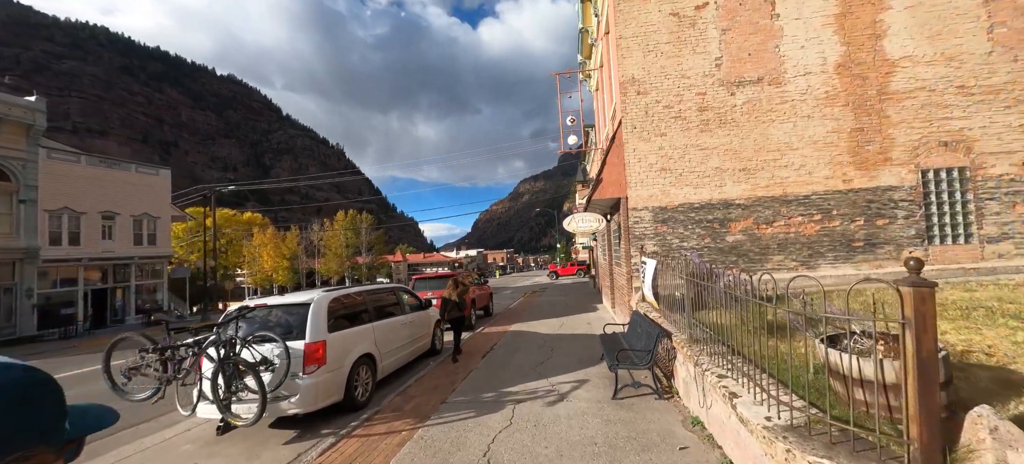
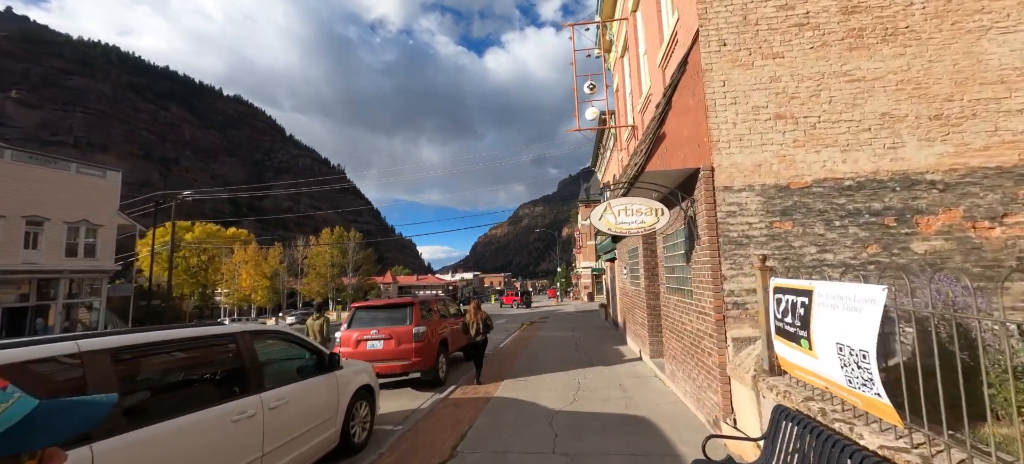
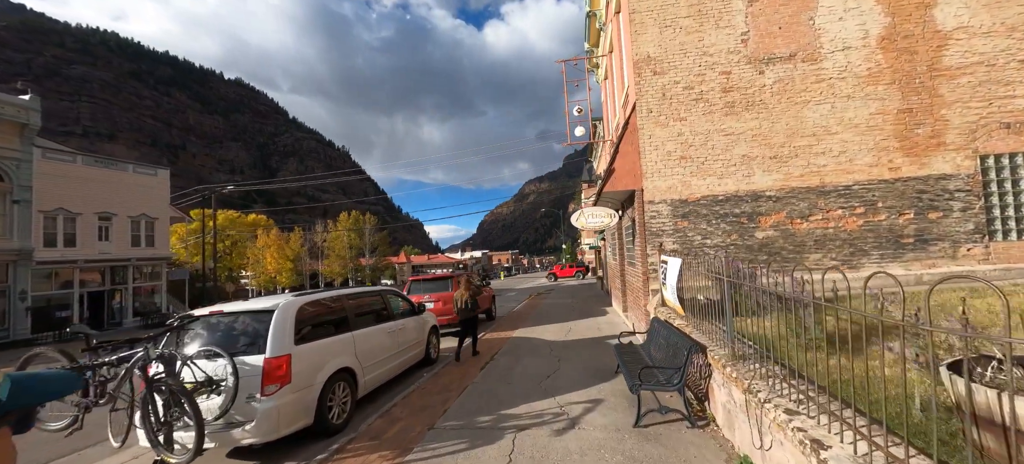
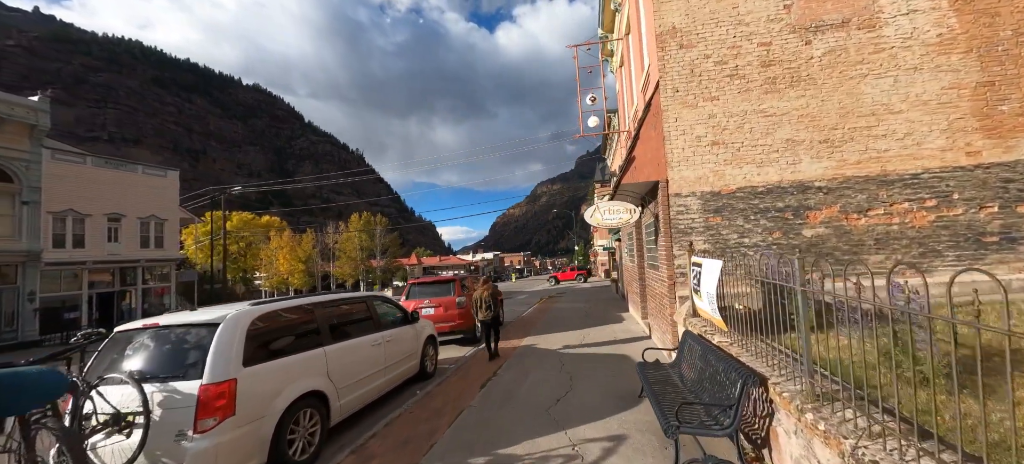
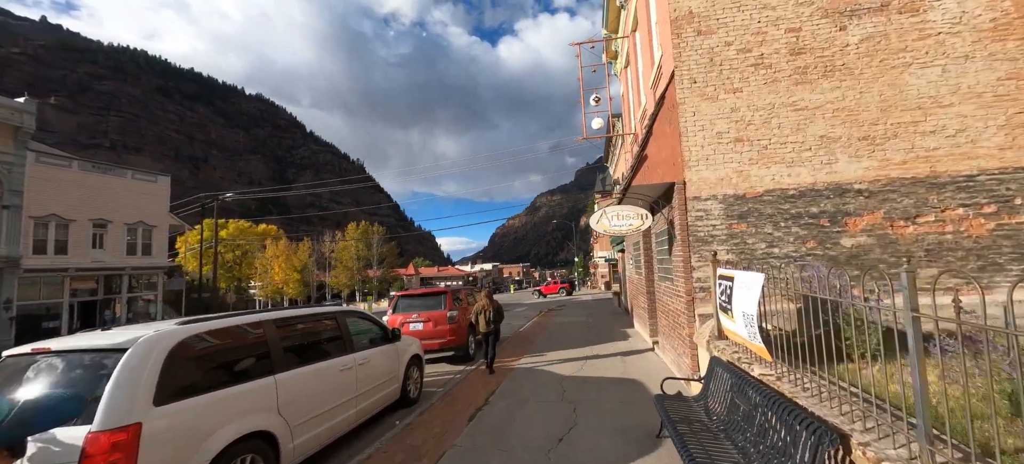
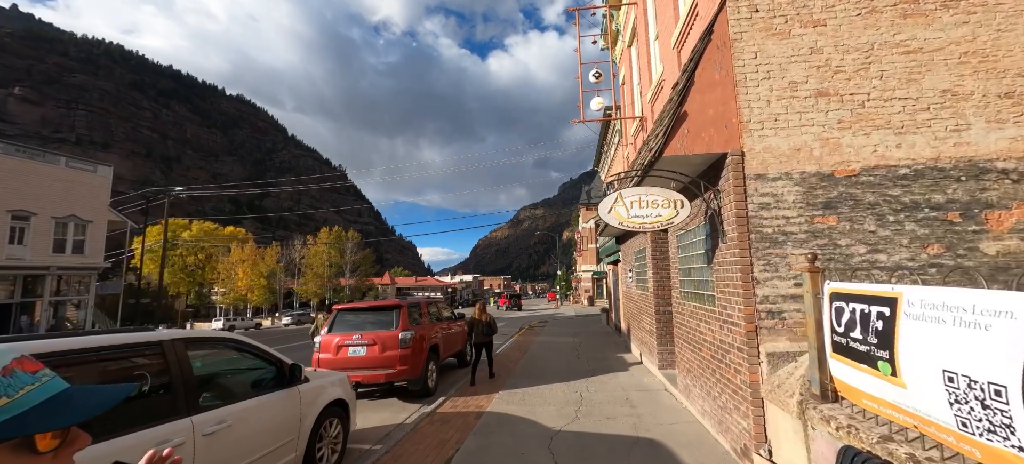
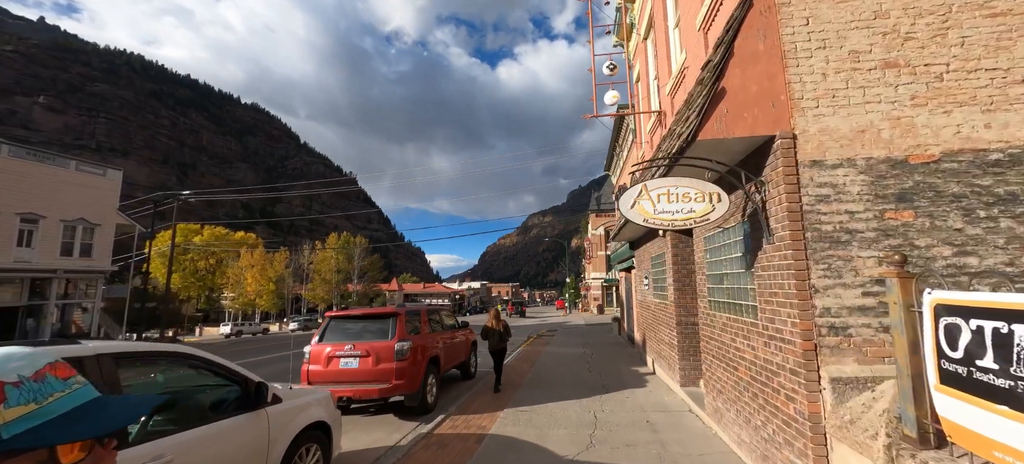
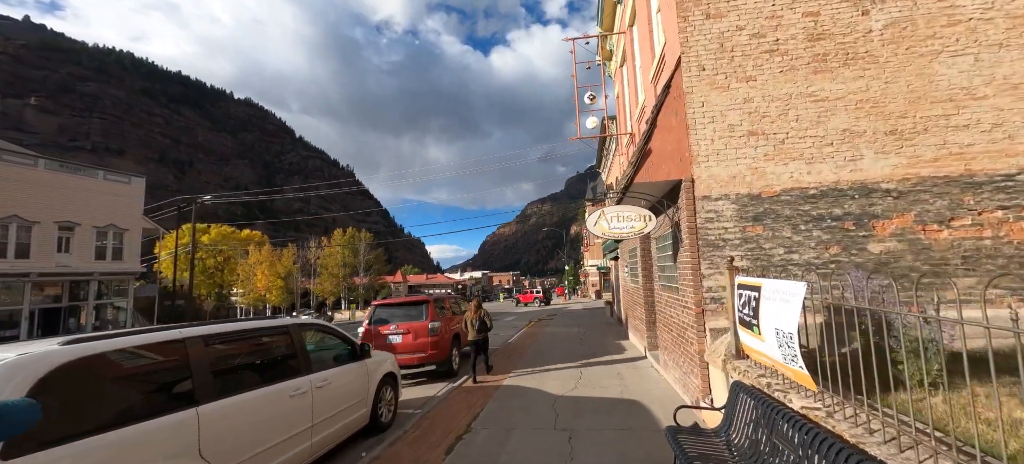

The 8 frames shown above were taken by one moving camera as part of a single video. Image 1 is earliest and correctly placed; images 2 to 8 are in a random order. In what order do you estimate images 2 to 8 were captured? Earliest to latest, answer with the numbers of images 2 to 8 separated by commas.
3, 4, 5, 8, 2, 6, 7
